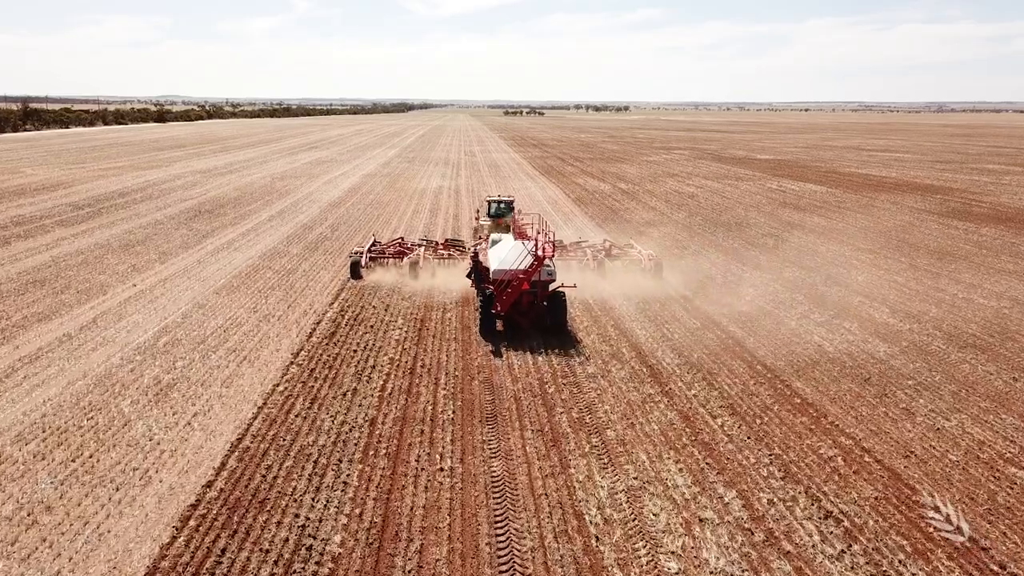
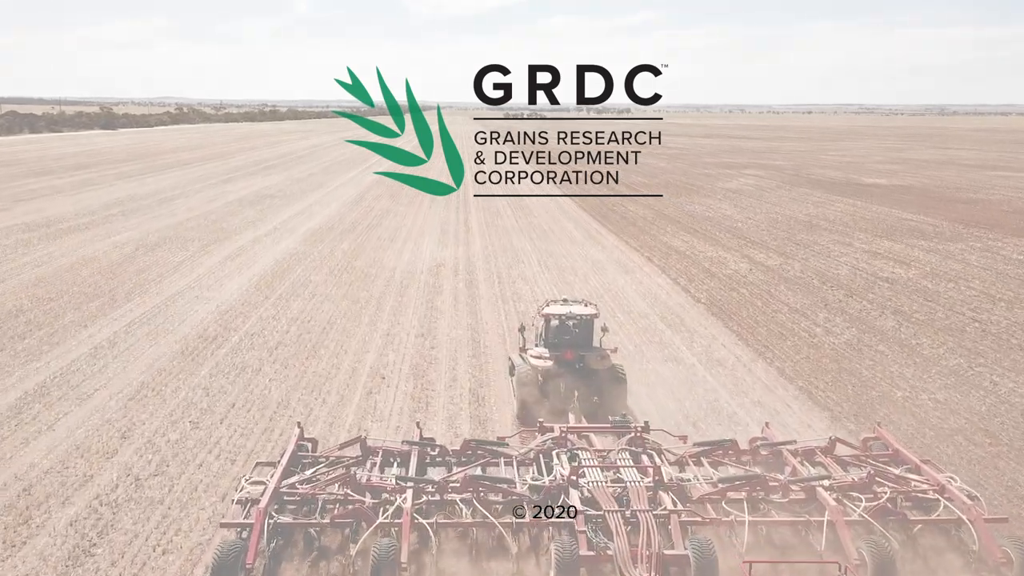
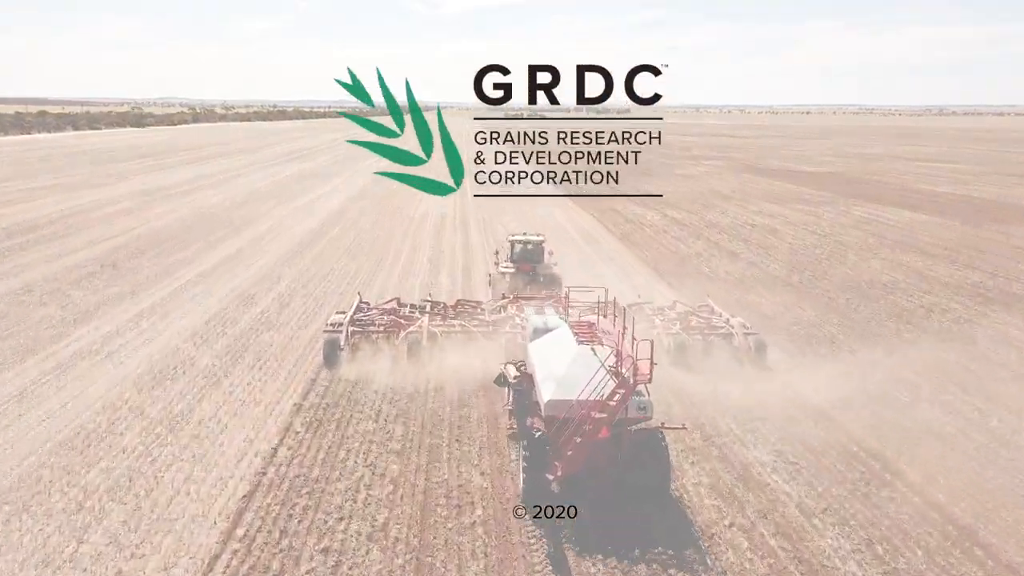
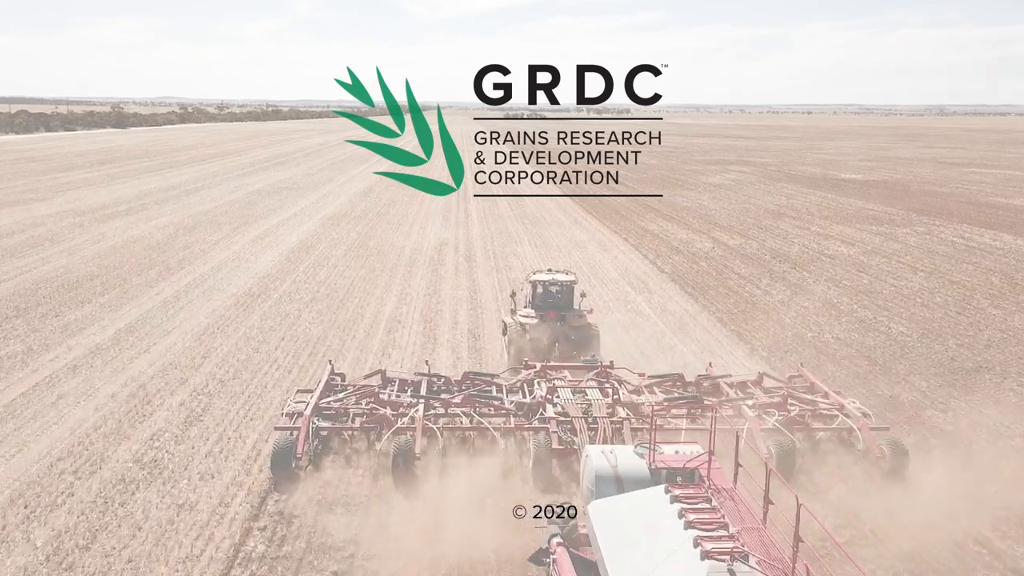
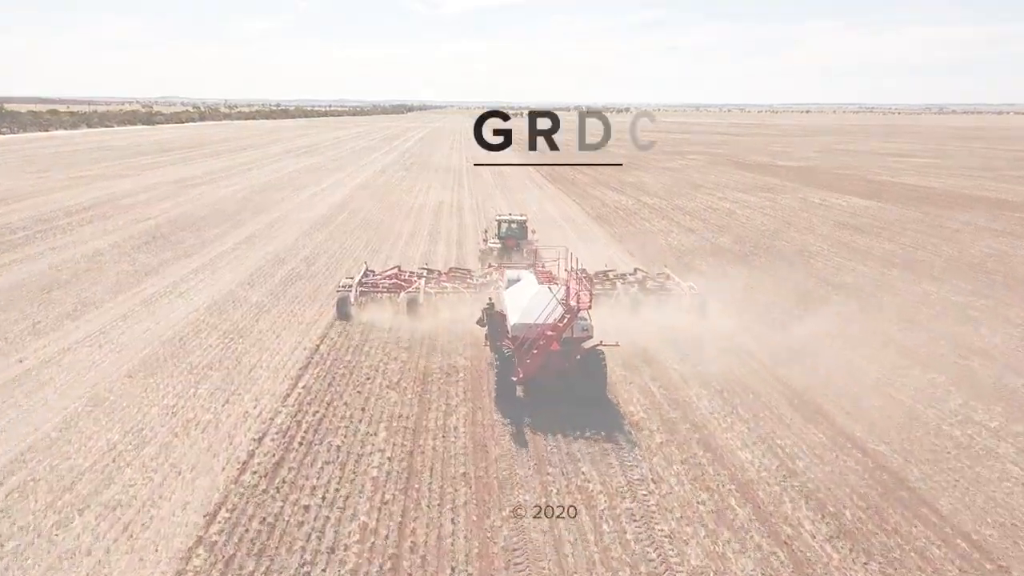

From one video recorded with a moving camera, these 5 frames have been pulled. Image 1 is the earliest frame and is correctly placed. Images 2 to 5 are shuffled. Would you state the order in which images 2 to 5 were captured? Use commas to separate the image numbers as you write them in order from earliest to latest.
5, 3, 4, 2
